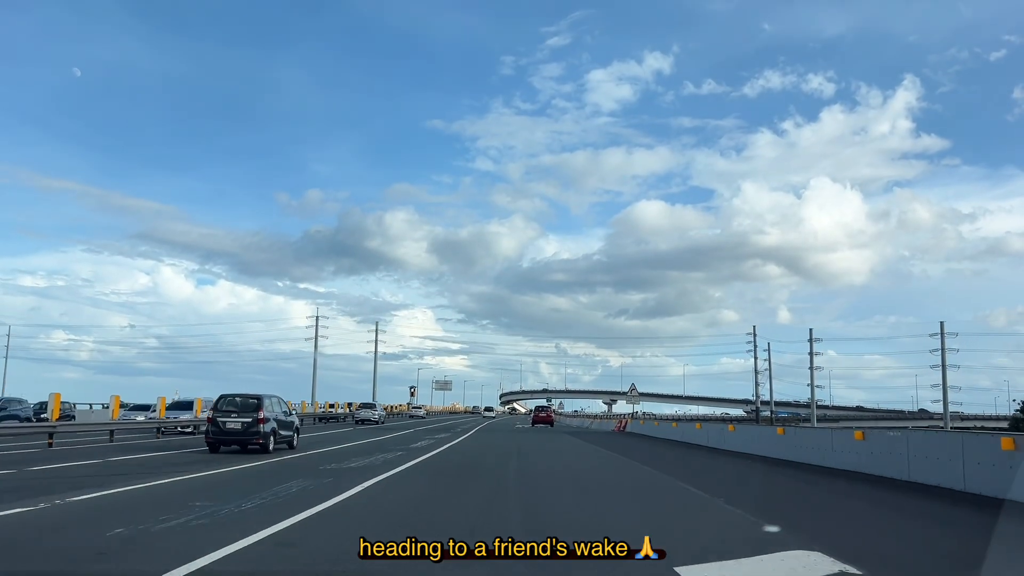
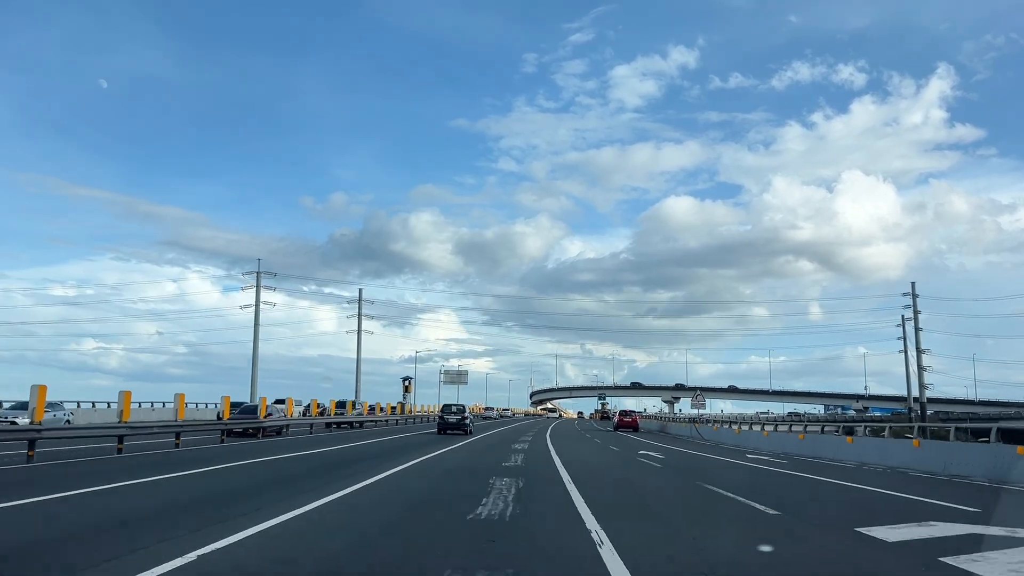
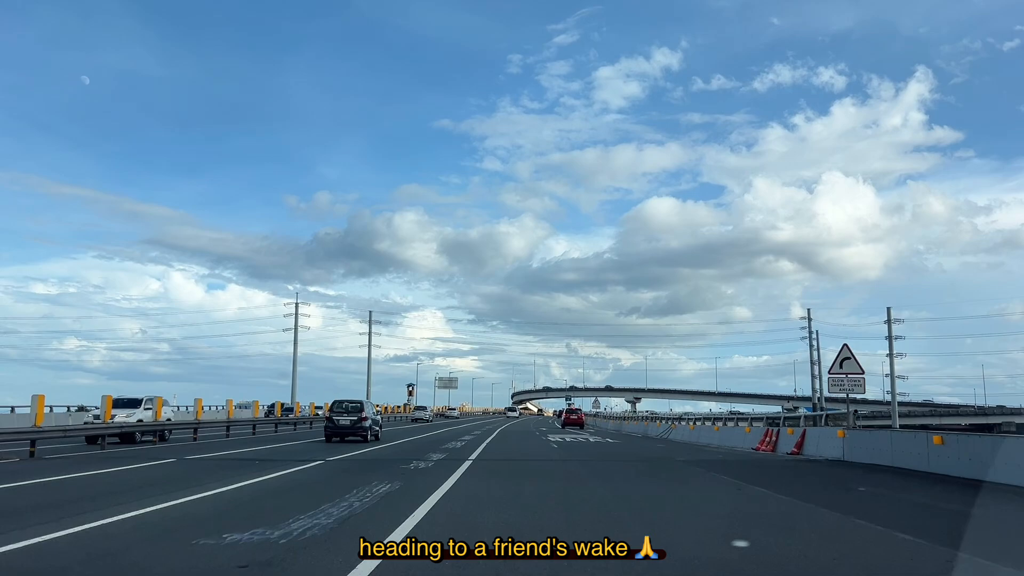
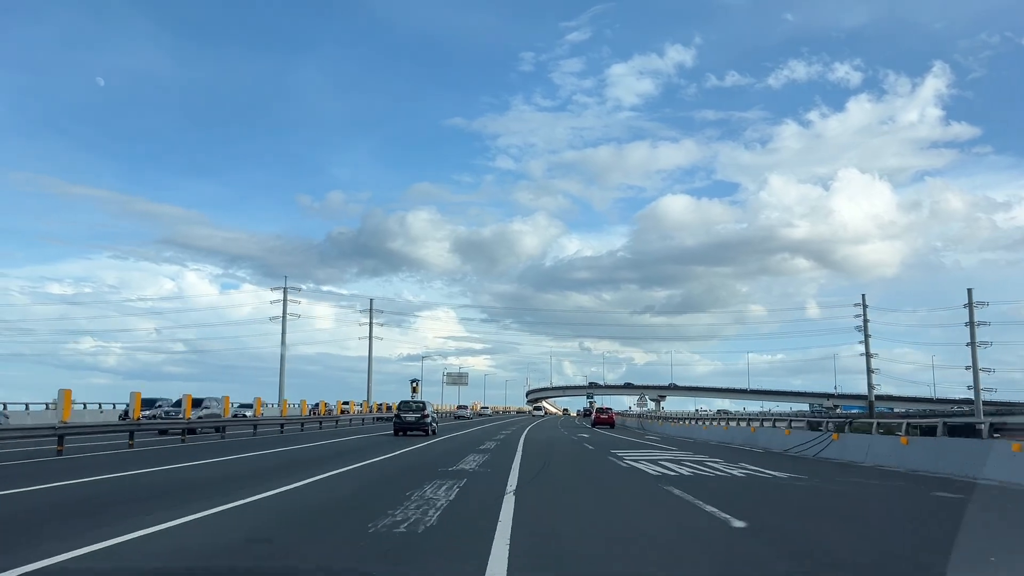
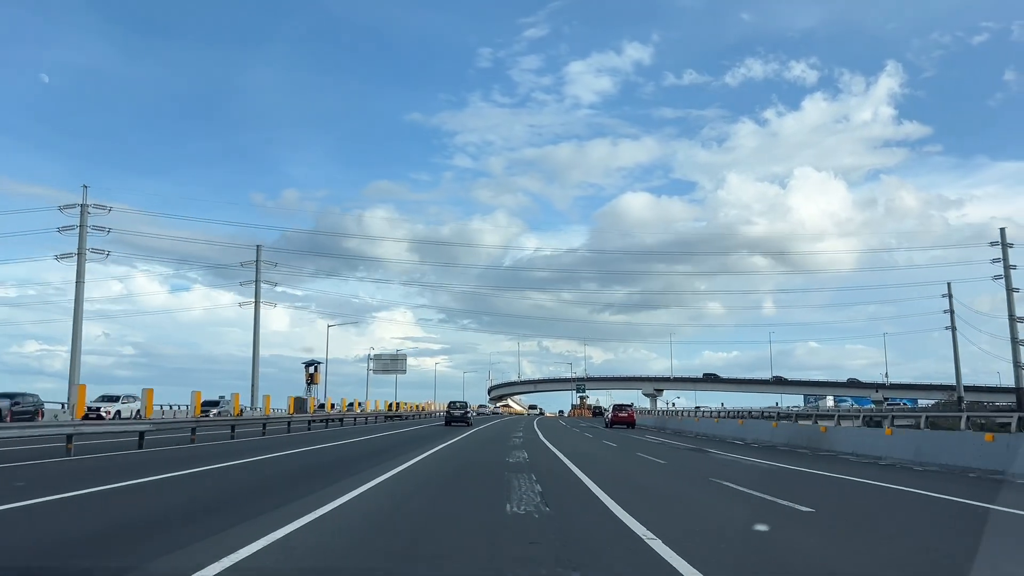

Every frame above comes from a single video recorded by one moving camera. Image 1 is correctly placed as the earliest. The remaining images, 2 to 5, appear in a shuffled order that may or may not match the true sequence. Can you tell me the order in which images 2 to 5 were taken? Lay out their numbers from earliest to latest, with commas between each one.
3, 4, 2, 5
